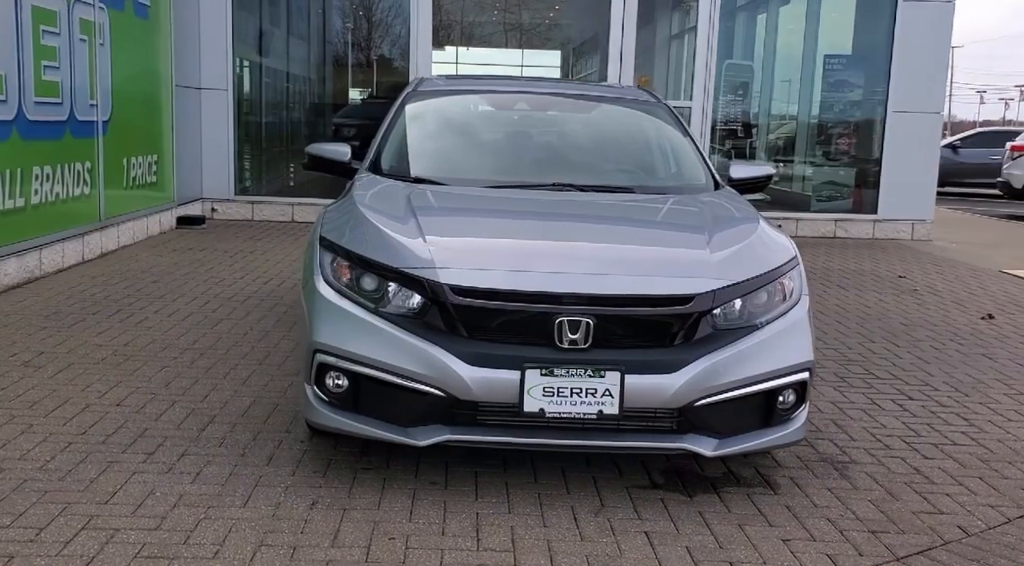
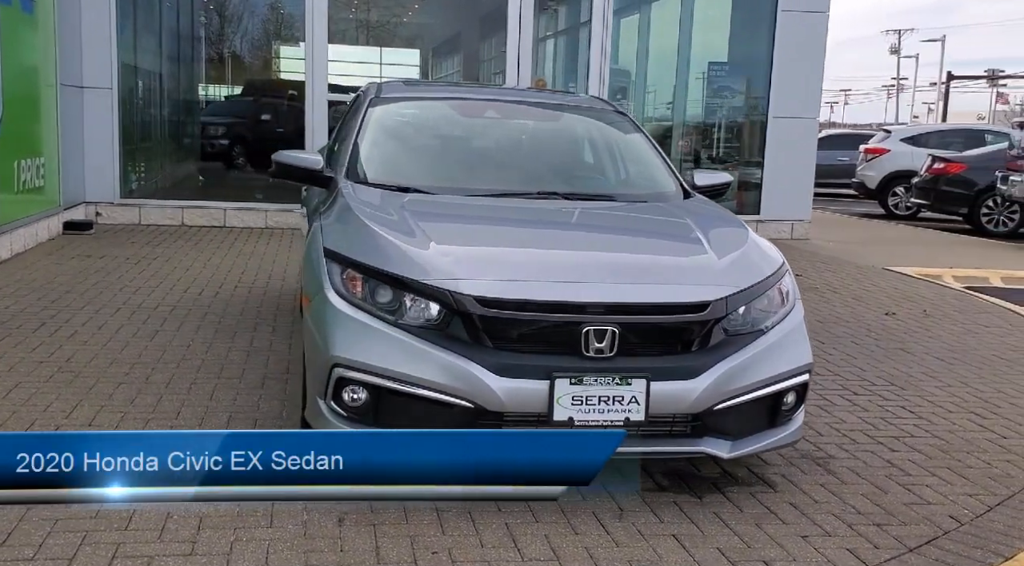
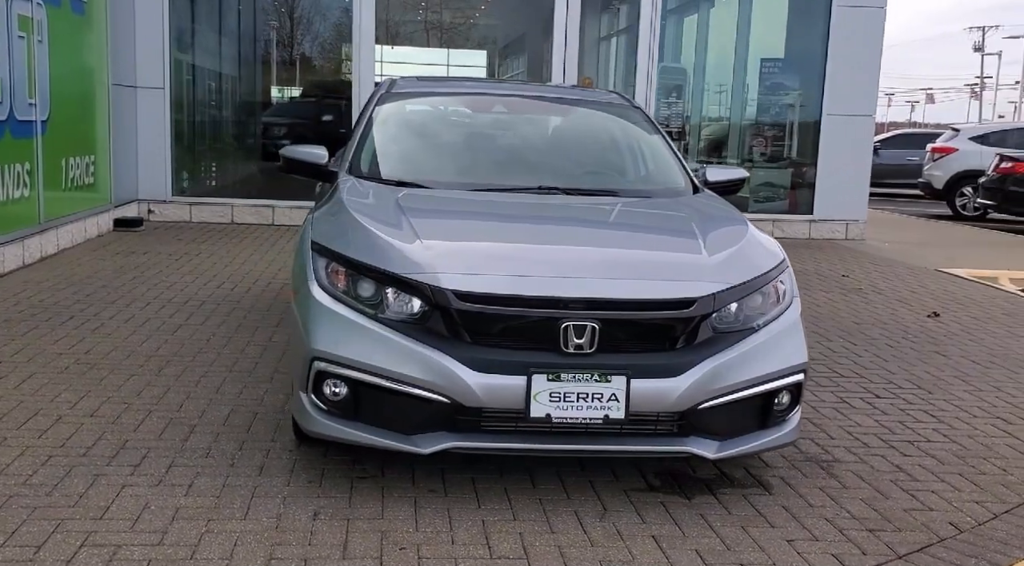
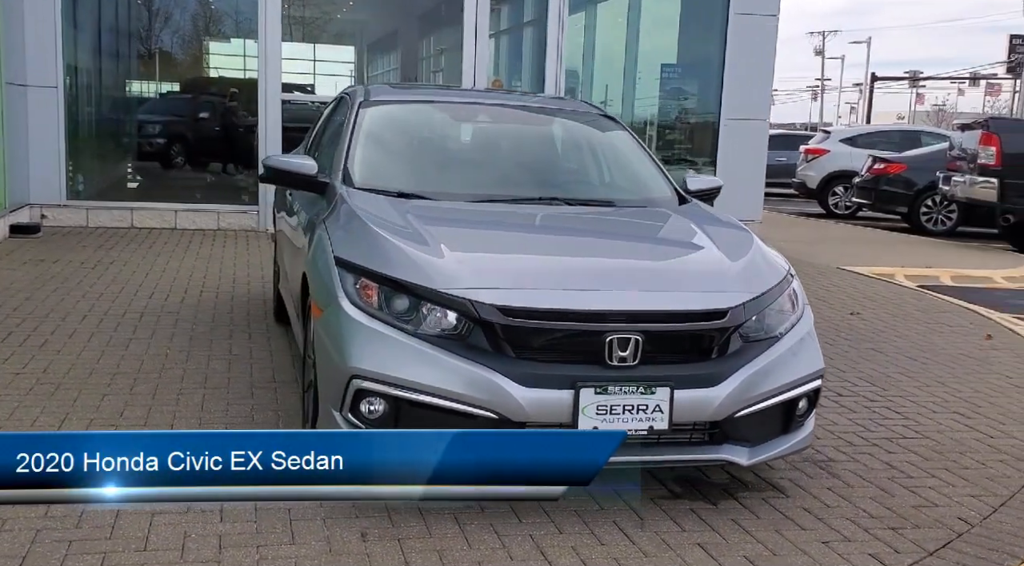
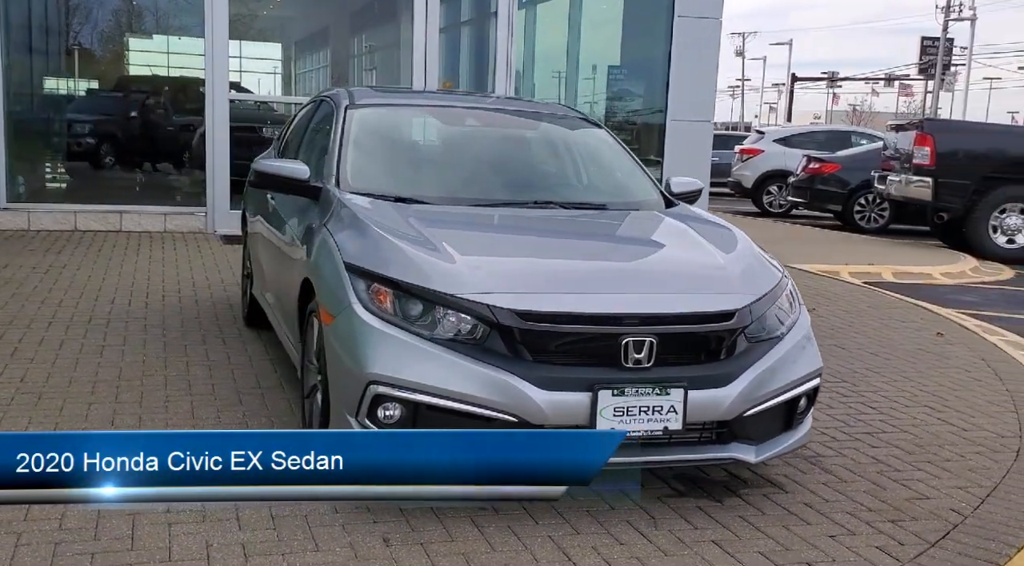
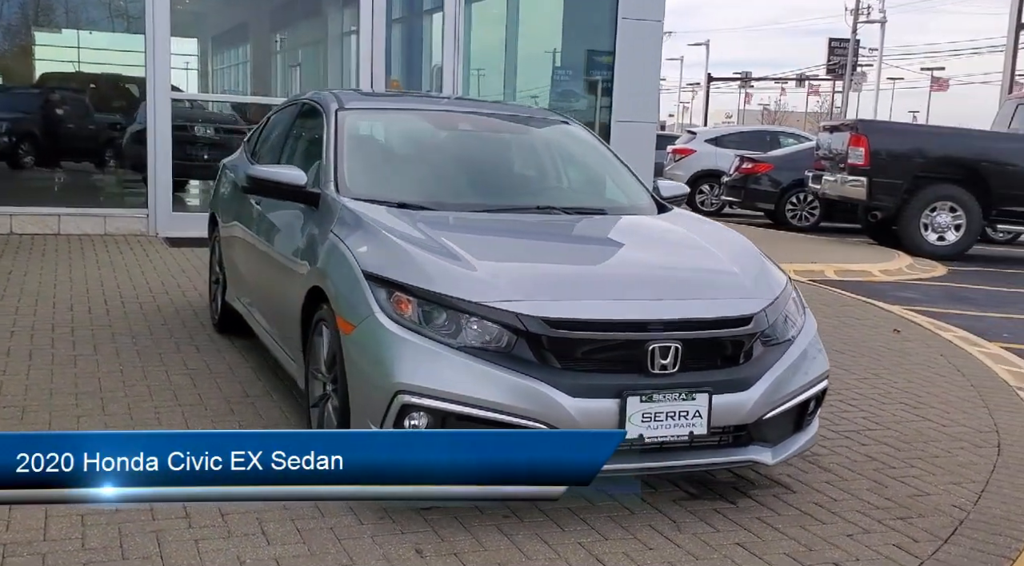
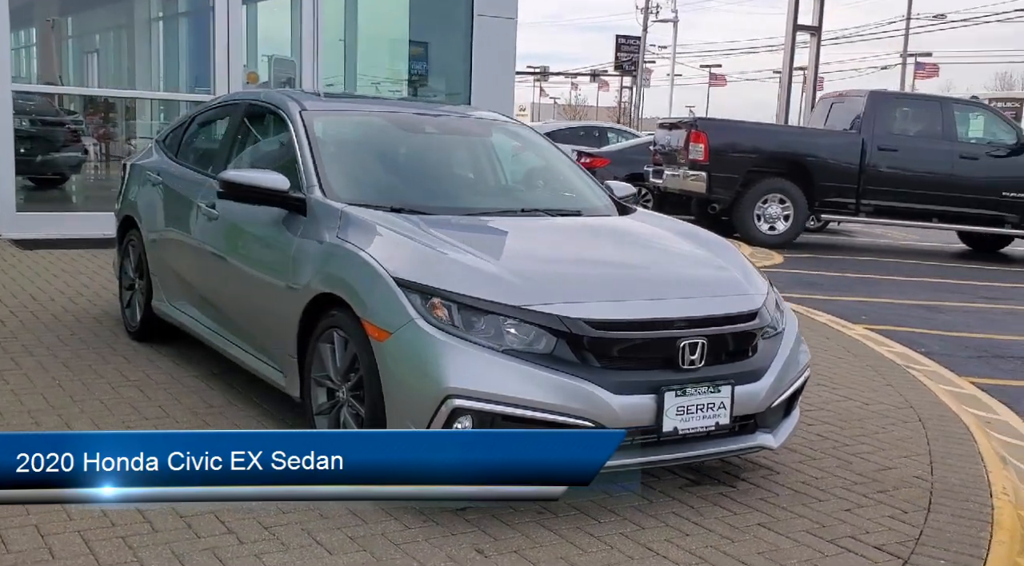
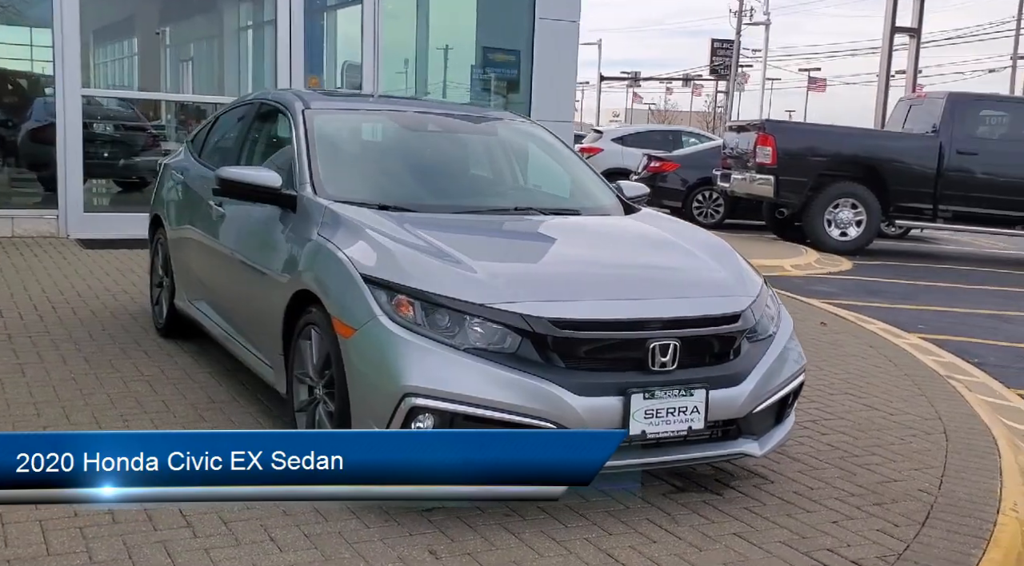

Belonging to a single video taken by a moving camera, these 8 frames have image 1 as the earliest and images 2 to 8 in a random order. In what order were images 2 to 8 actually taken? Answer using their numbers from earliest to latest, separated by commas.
3, 2, 4, 5, 6, 8, 7
